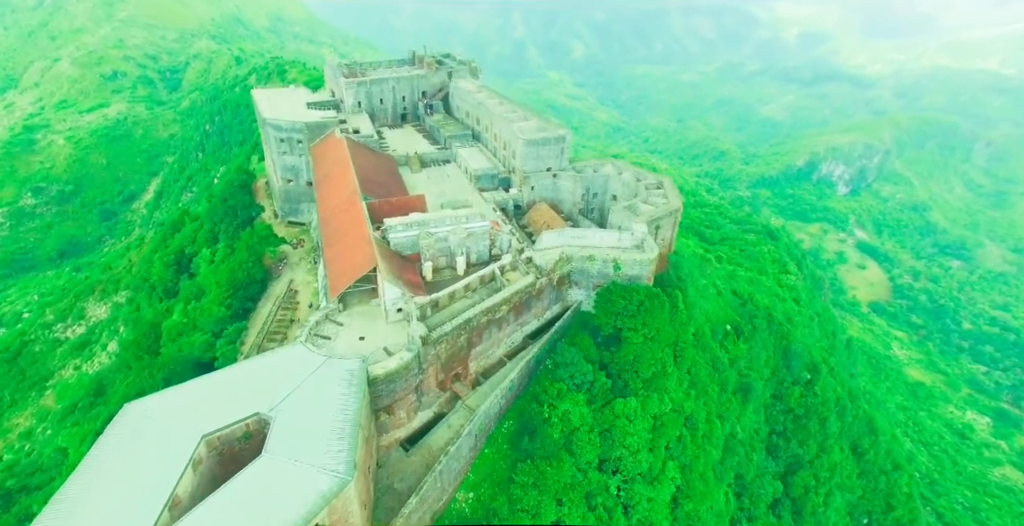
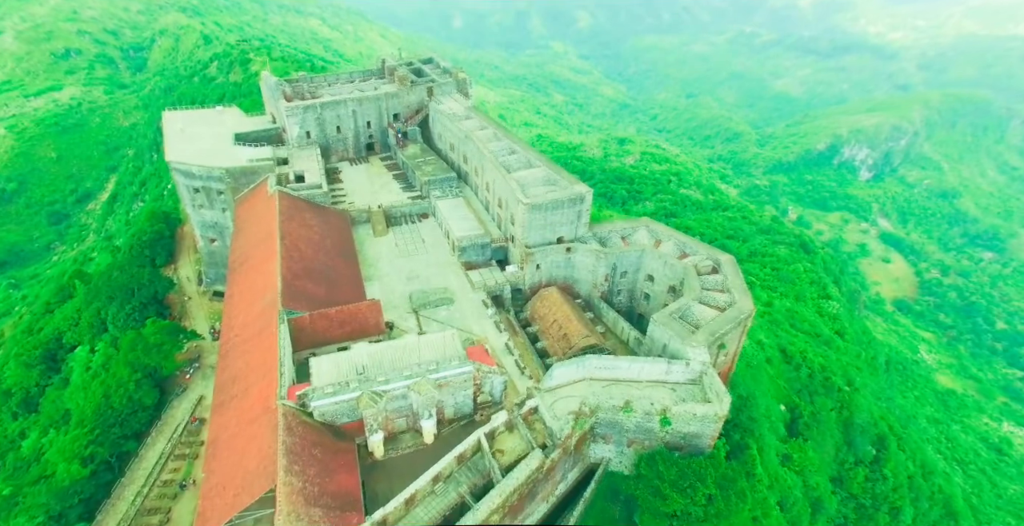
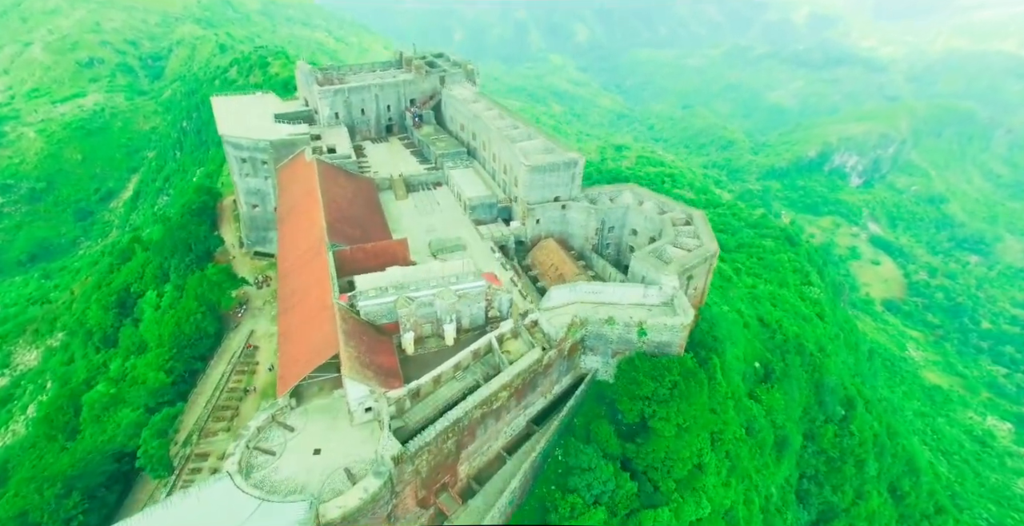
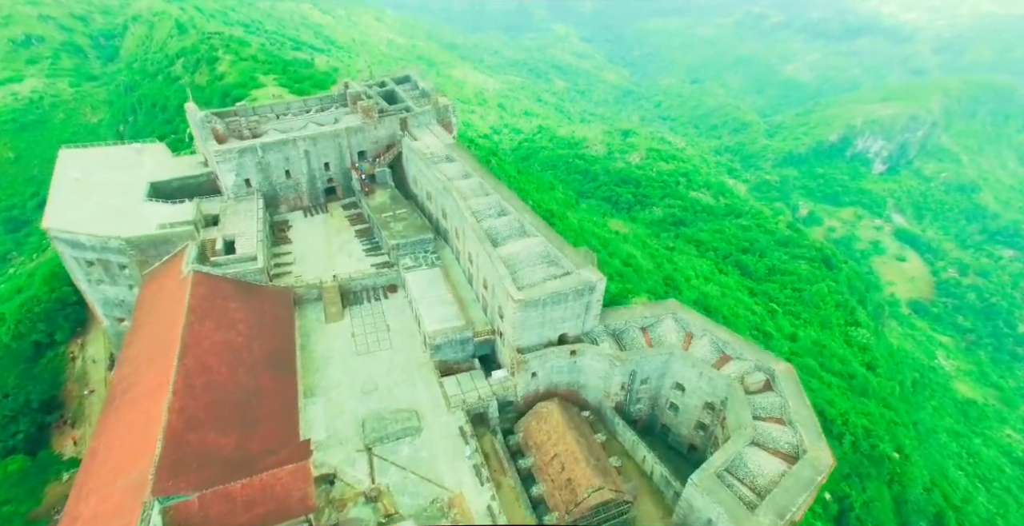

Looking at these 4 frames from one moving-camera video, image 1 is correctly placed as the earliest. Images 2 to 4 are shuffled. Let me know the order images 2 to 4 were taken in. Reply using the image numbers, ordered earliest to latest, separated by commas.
3, 2, 4
